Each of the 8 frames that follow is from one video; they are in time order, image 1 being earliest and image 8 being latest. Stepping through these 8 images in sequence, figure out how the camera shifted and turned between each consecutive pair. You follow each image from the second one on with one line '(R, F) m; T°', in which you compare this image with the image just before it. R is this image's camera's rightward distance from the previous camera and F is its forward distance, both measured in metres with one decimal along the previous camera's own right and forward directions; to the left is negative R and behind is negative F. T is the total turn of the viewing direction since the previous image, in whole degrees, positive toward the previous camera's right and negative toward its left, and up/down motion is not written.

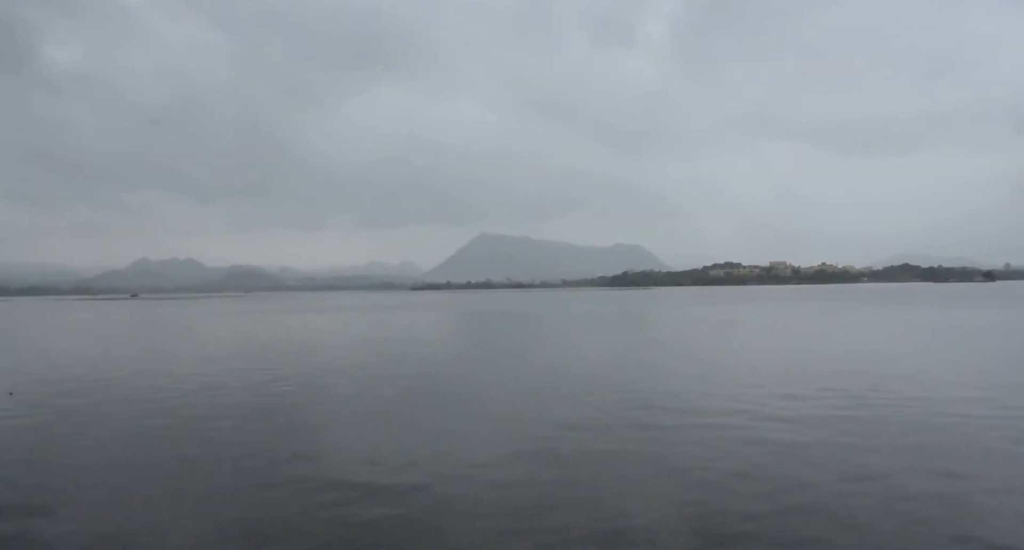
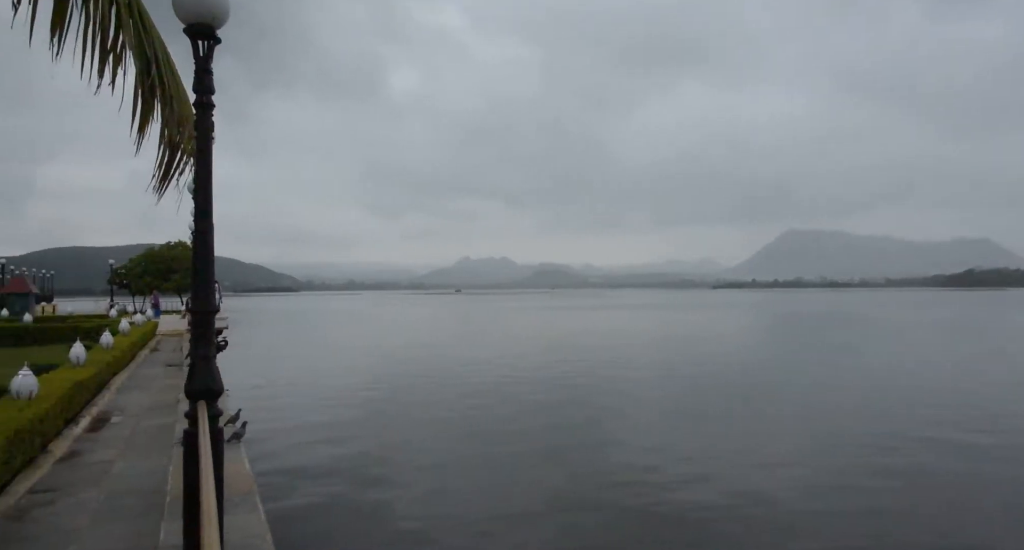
(-0.2, -0.3) m; -23°
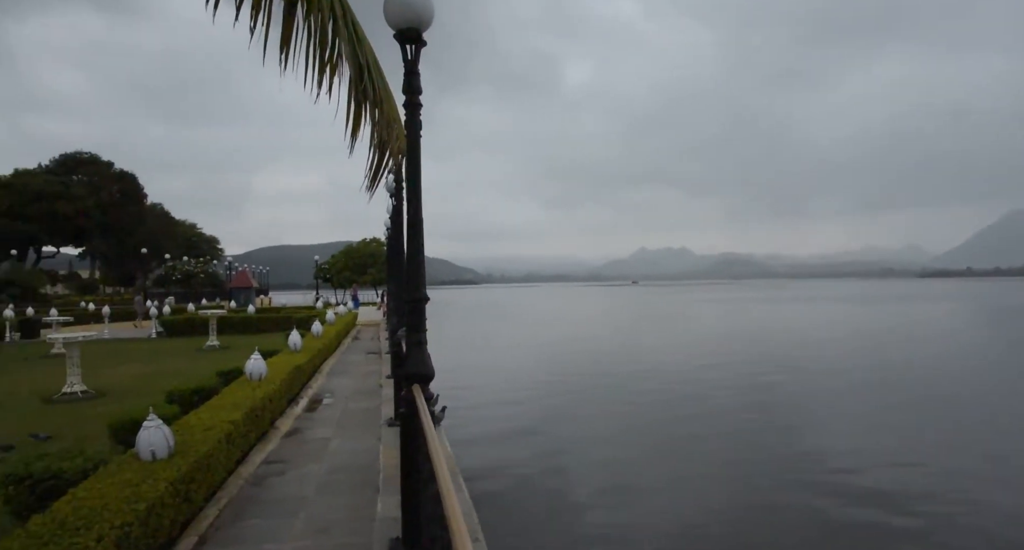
(-0.6, -0.1) m; -12°
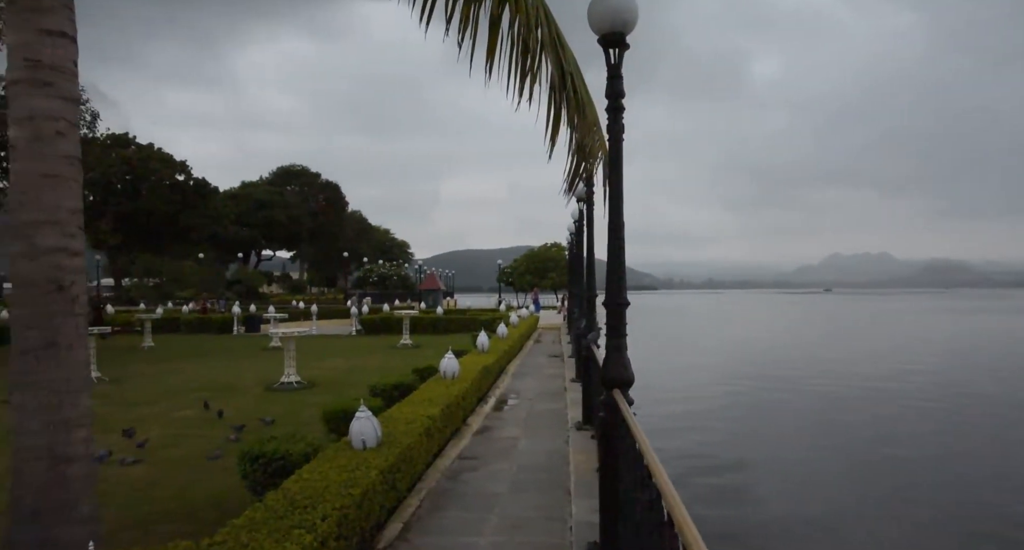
(-0.7, 0.0) m; -12°
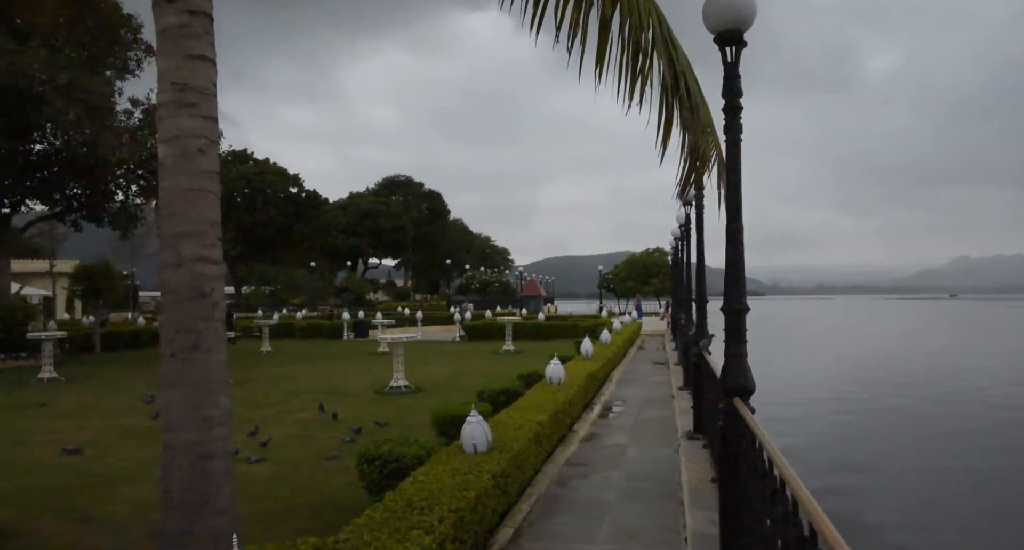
(-0.4, 0.0) m; -7°
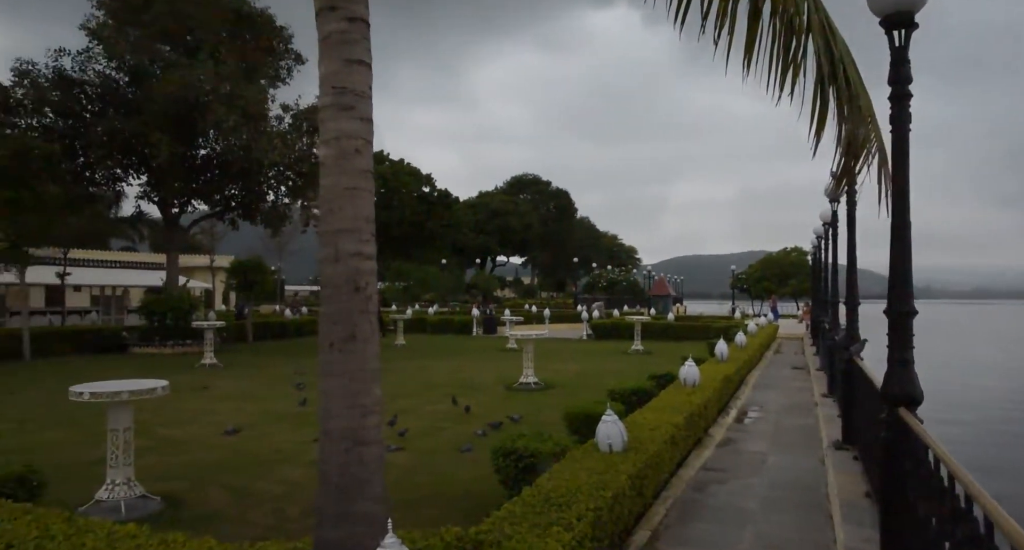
(-0.5, 0.0) m; -9°
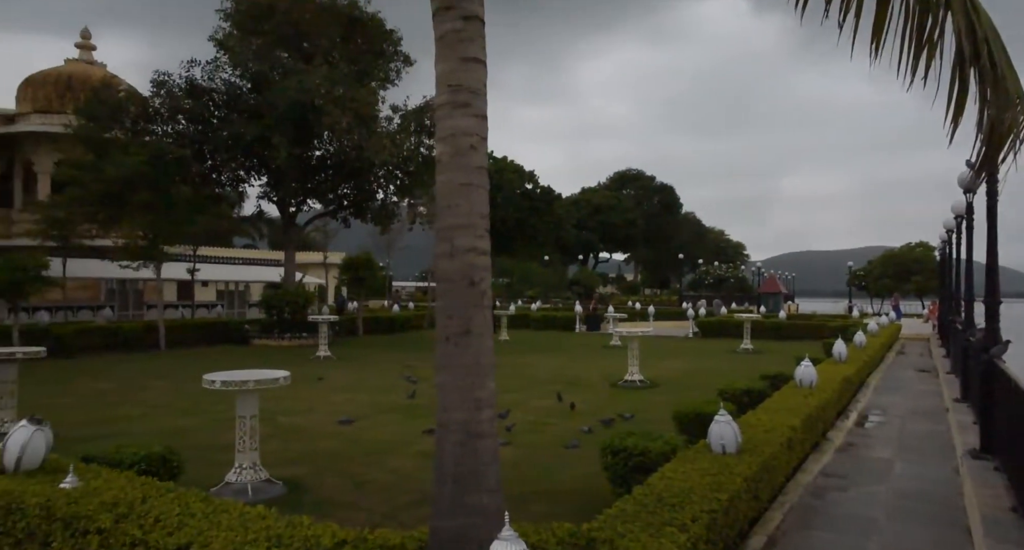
(-0.3, 0.0) m; -7°
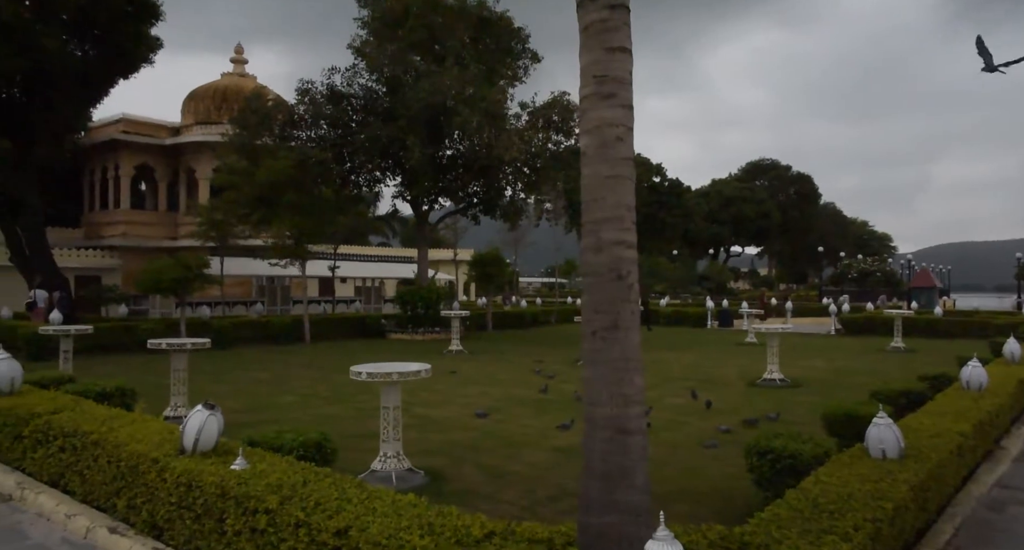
(-0.5, 0.0) m; -8°
